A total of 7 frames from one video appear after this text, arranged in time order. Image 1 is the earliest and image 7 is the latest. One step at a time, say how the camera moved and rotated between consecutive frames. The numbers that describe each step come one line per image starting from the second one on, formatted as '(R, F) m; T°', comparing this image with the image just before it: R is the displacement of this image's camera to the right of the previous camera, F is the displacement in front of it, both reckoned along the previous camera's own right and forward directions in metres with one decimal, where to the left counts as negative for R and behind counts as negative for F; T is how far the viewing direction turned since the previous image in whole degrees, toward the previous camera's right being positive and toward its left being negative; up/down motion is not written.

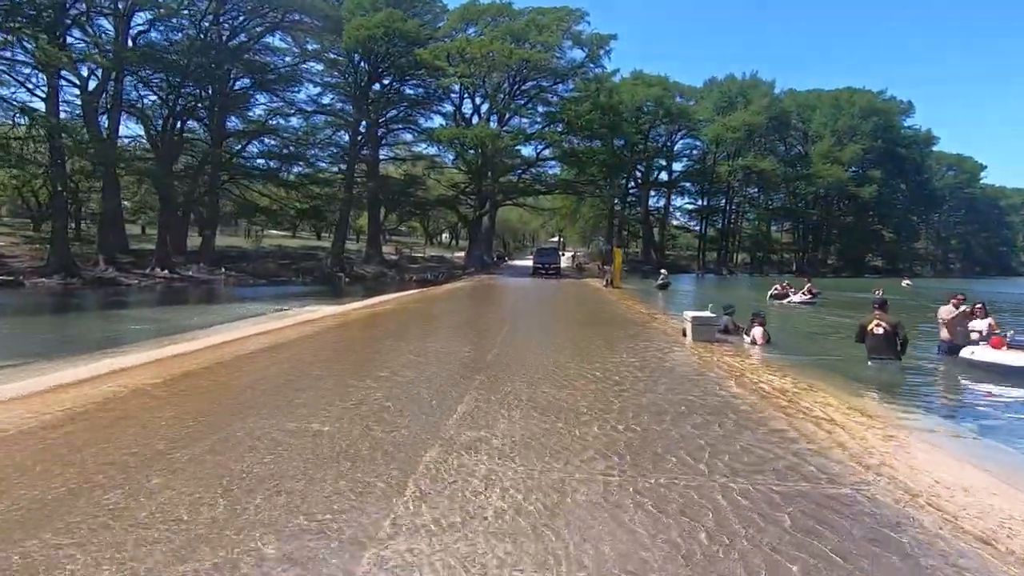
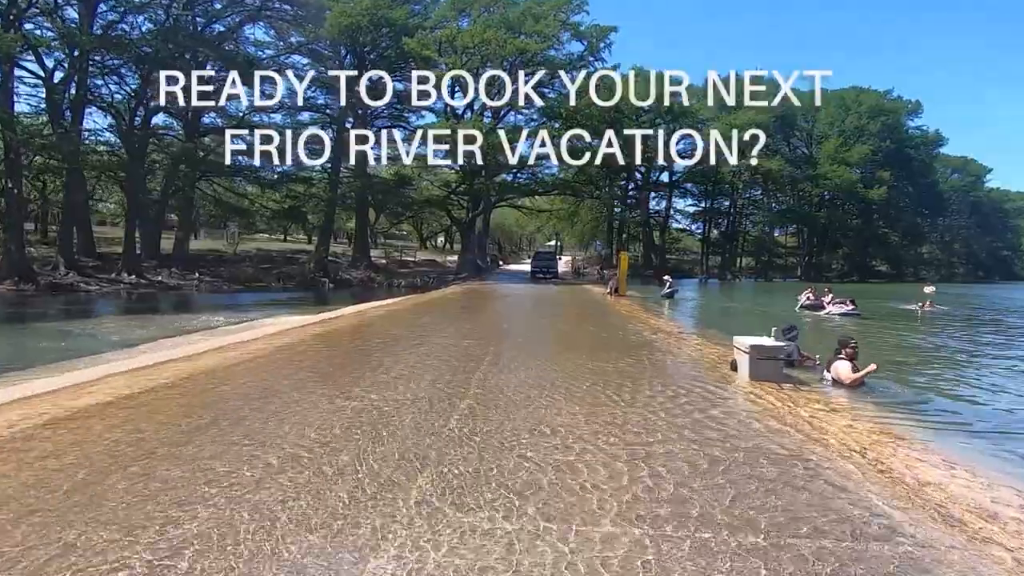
(+0.1, +2.3) m; 0°
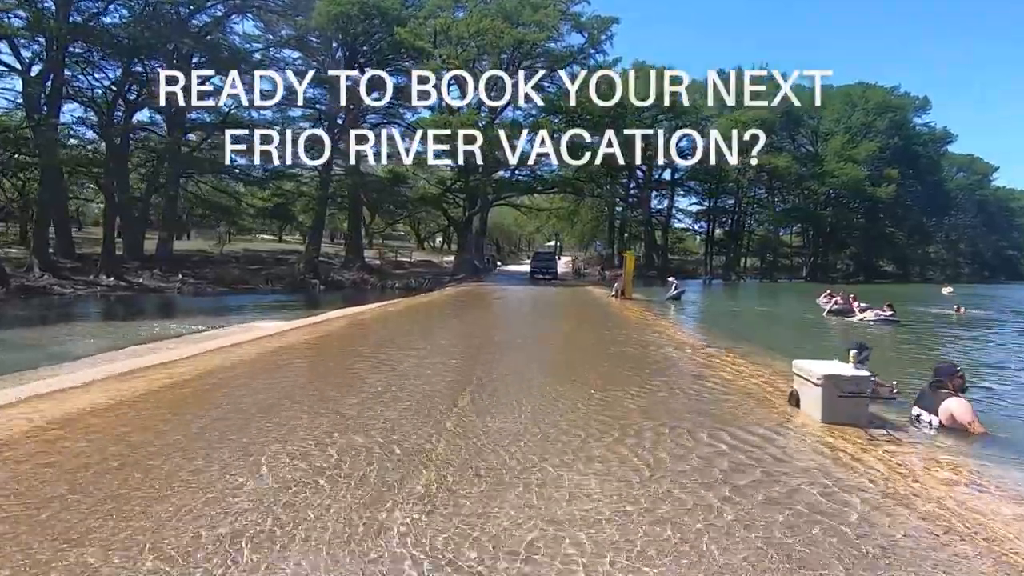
(+0.1, +1.5) m; 0°
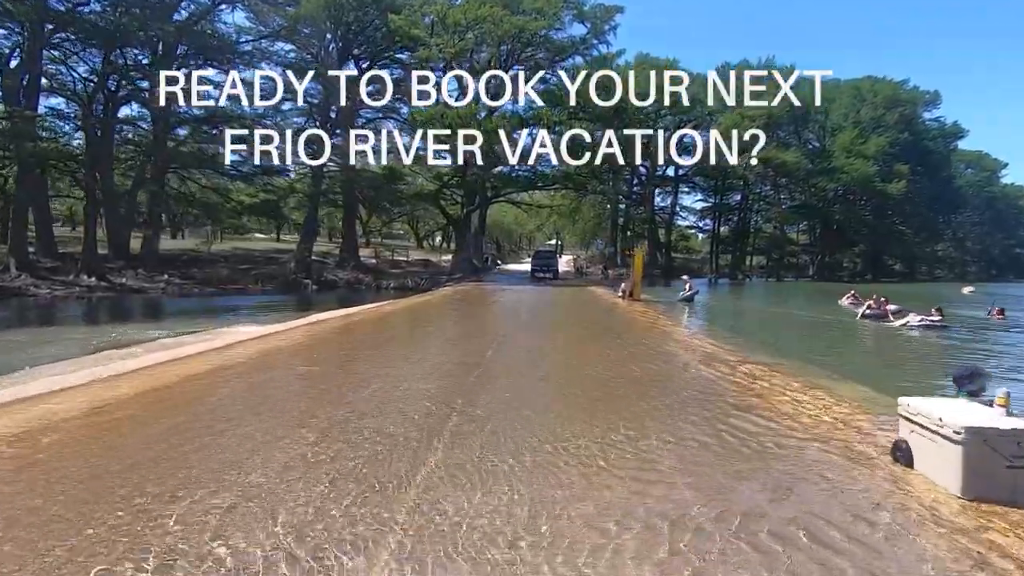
(0.0, +1.4) m; 0°
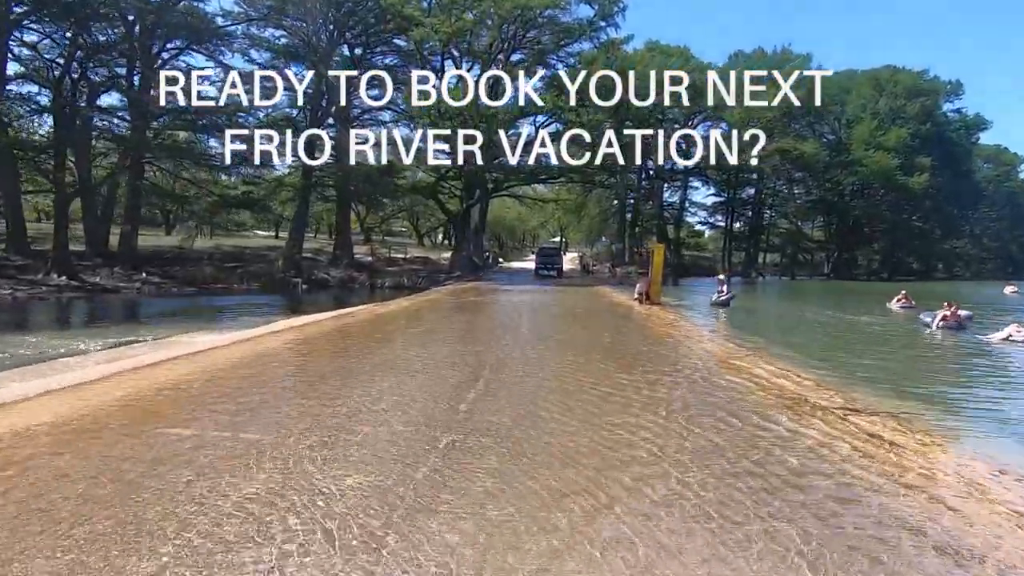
(0.0, +2.2) m; 0°
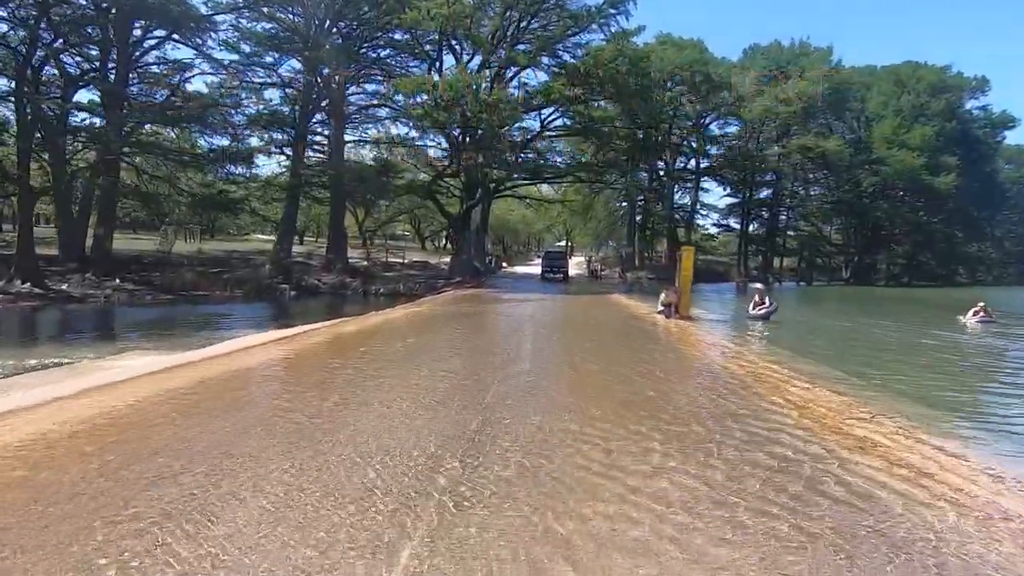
(0.0, +2.3) m; 0°
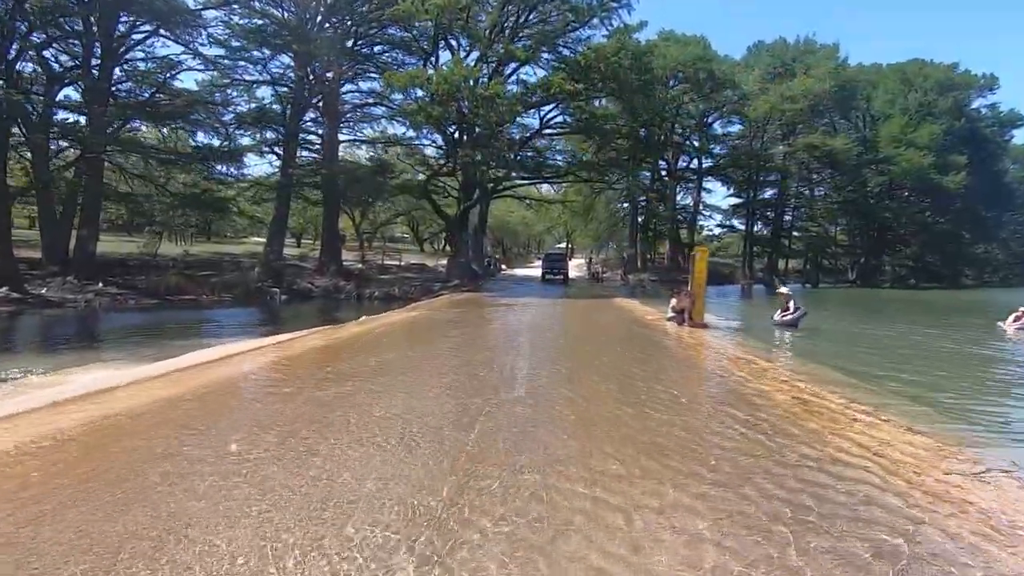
(0.0, +1.1) m; 0°
